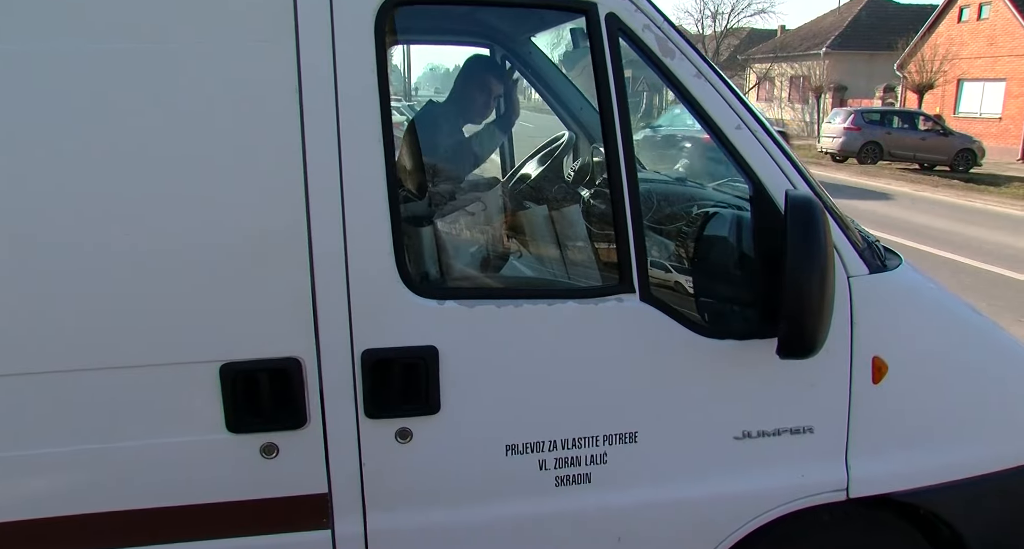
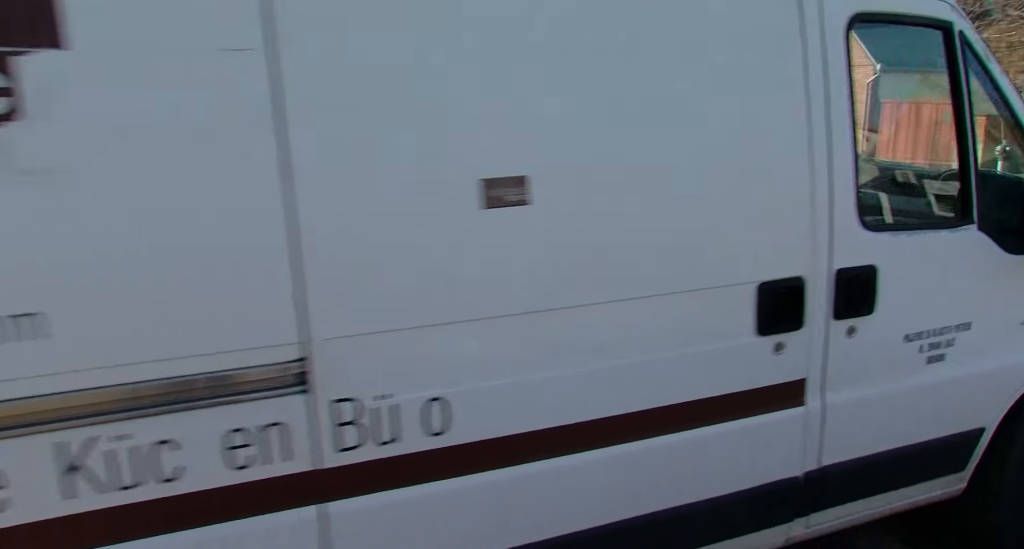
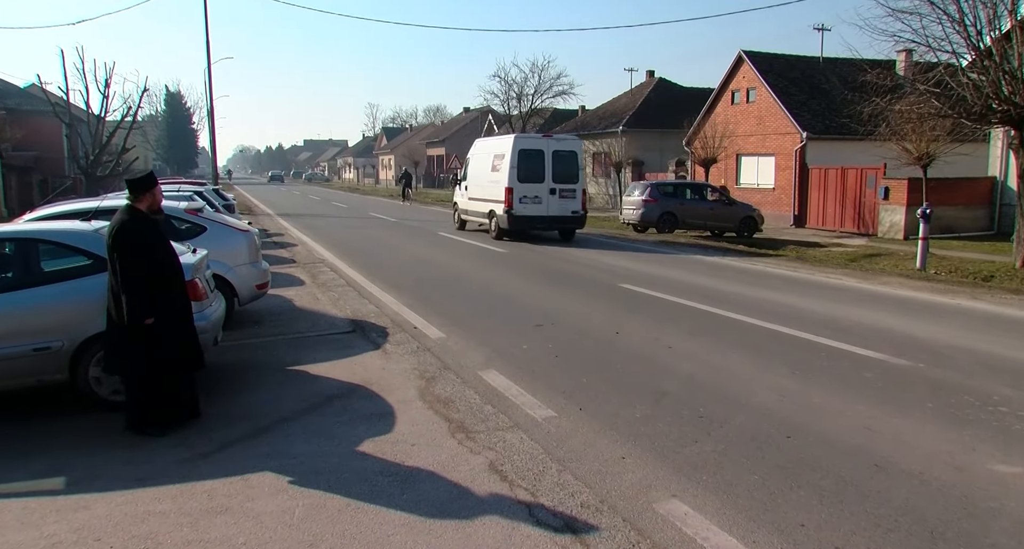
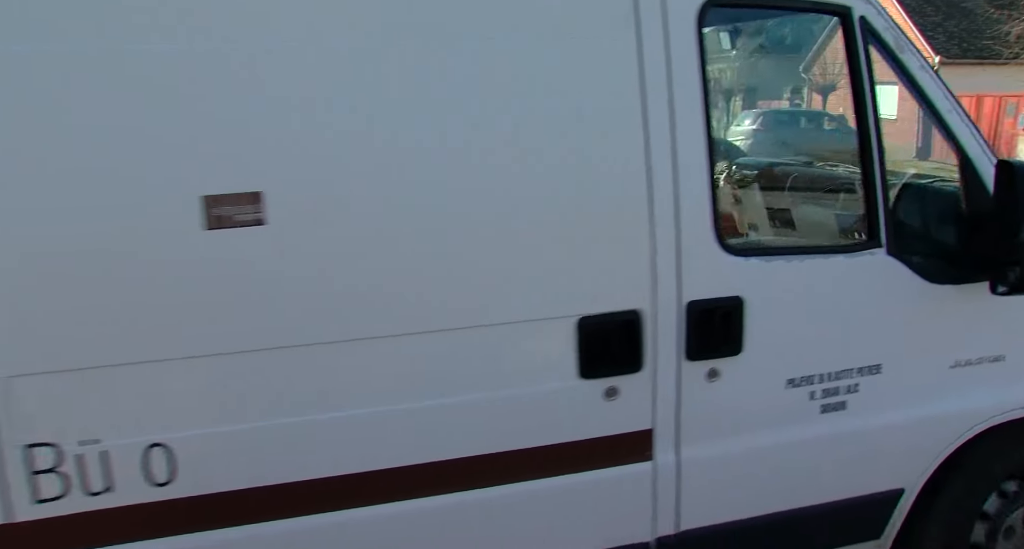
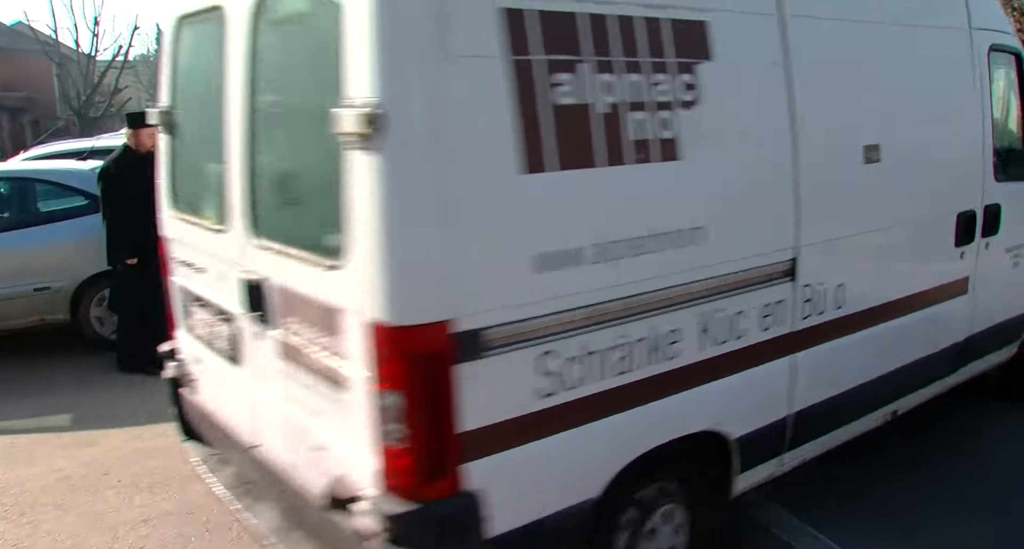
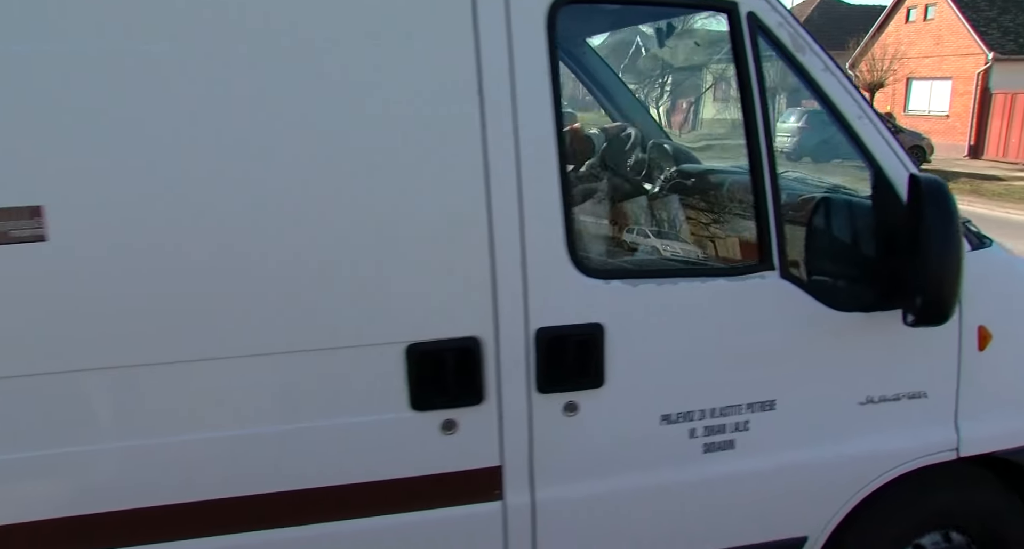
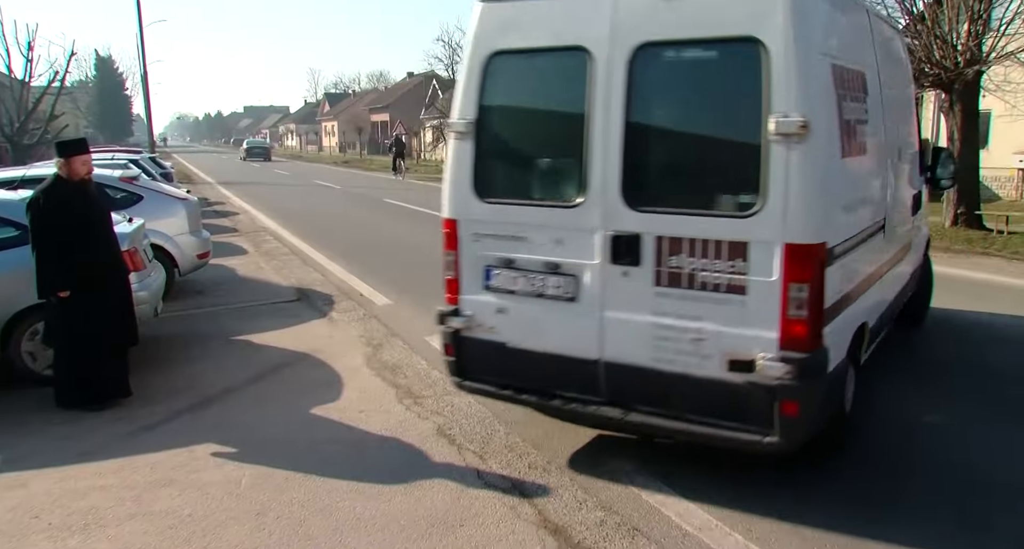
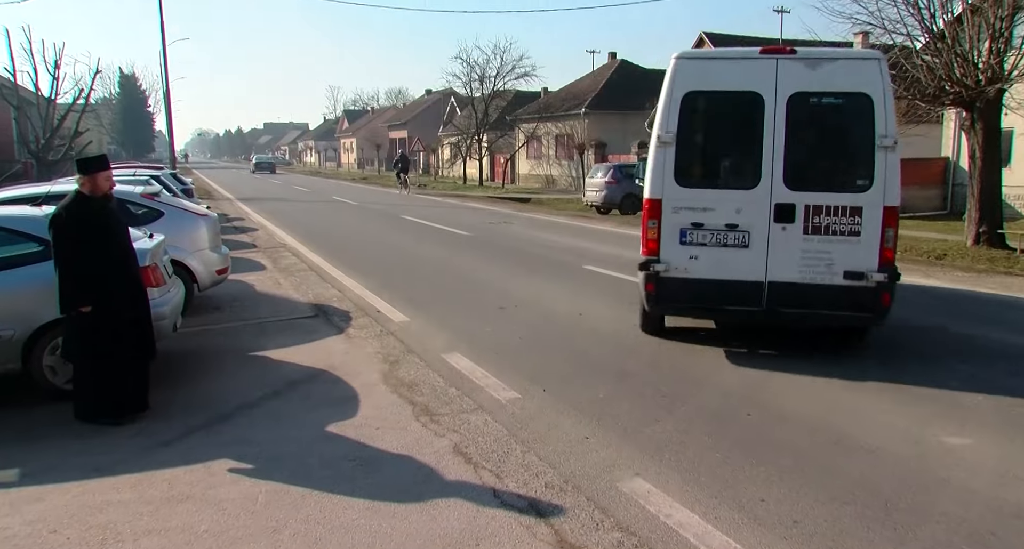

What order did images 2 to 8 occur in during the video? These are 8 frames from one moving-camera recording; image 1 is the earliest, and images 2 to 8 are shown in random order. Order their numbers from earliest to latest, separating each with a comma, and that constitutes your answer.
6, 4, 2, 5, 7, 8, 3
